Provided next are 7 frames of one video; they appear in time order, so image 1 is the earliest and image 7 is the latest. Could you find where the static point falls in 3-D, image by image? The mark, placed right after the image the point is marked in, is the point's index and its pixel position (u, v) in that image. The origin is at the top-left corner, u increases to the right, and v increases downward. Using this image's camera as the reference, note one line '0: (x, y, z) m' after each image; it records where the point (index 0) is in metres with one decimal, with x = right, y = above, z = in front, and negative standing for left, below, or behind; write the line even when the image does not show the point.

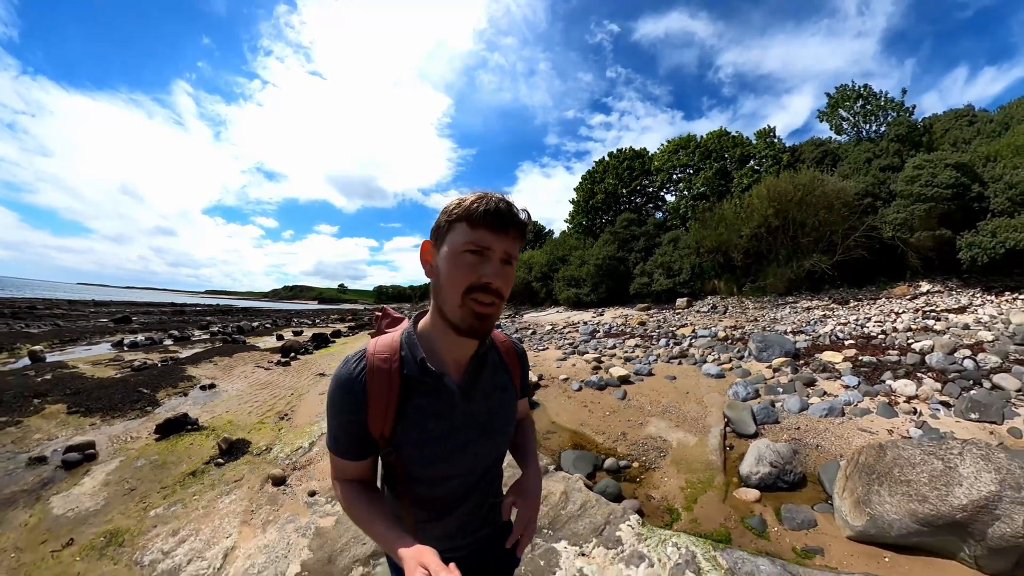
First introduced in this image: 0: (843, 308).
0: (+8.4, -0.6, +10.9) m
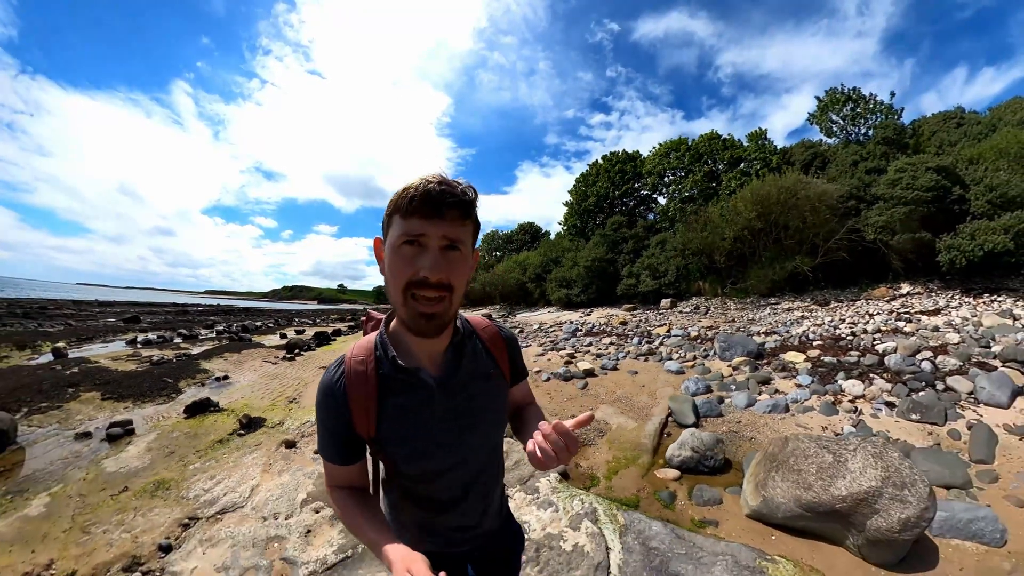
0: (+8.2, -0.6, +11.4) m
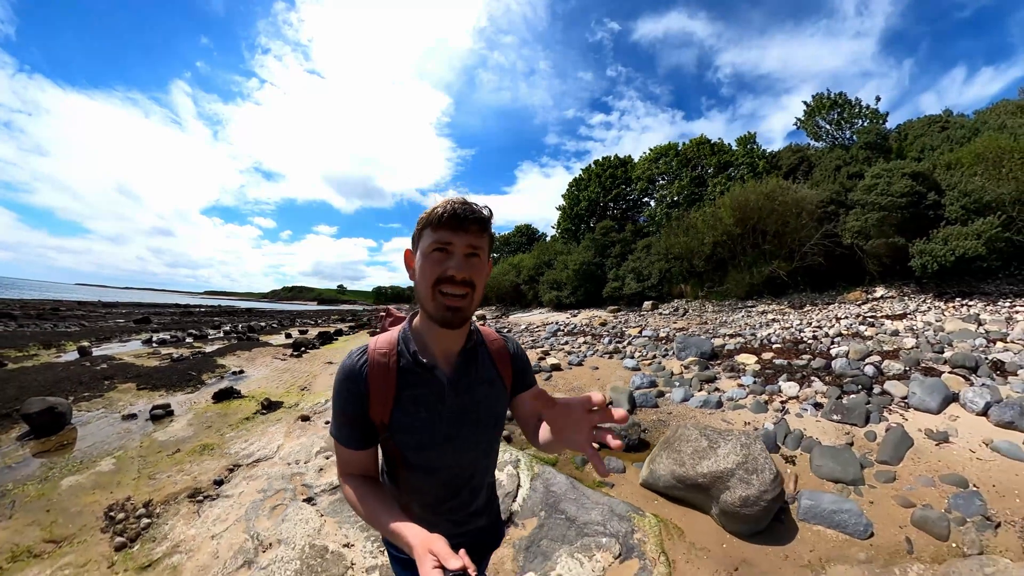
0: (+7.9, -0.6, +12.0) m
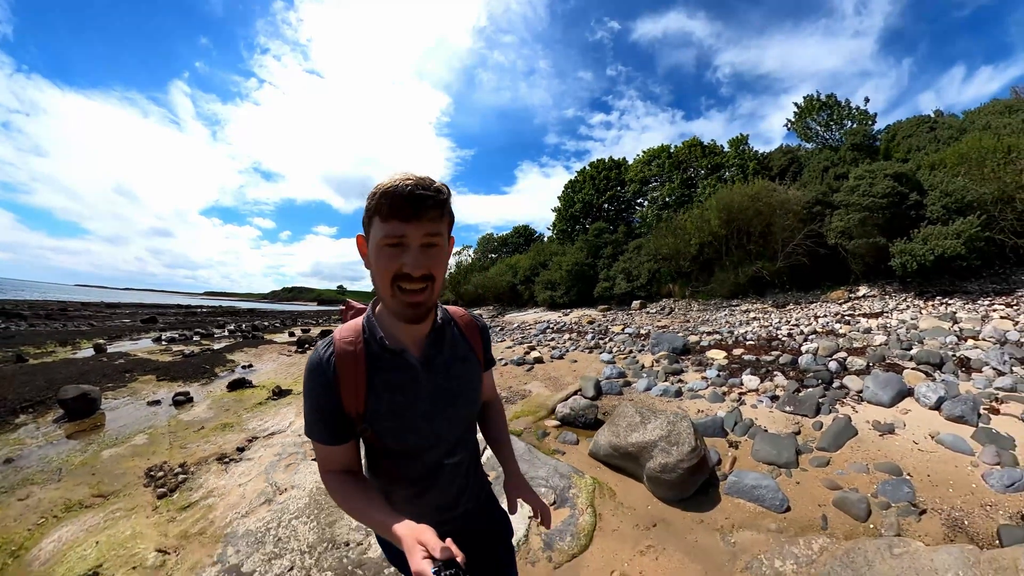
0: (+7.7, -0.6, +12.5) m
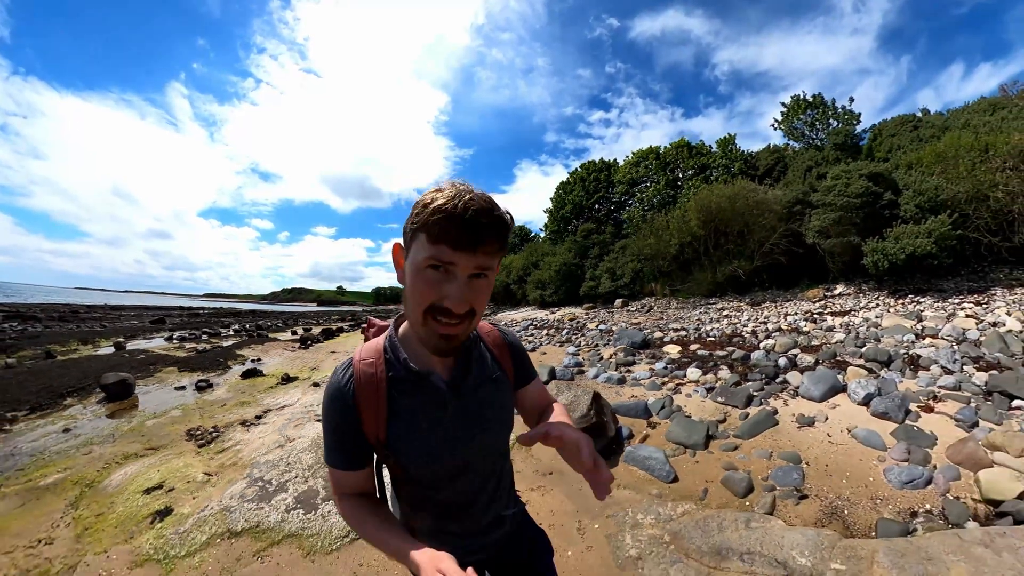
0: (+7.4, -0.6, +13.2) m
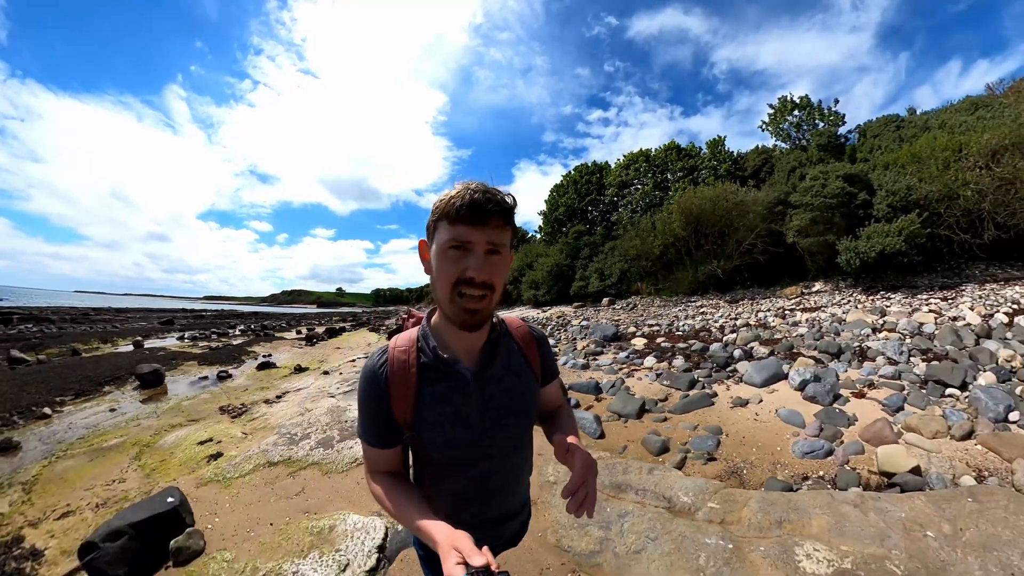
0: (+7.1, -0.5, +13.9) m
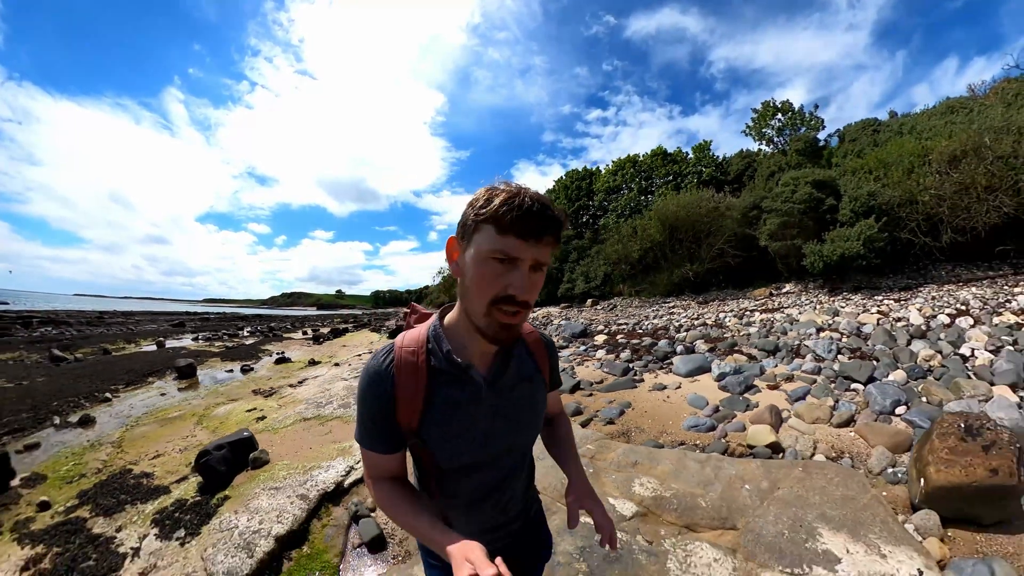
0: (+6.8, -0.6, +14.9) m
